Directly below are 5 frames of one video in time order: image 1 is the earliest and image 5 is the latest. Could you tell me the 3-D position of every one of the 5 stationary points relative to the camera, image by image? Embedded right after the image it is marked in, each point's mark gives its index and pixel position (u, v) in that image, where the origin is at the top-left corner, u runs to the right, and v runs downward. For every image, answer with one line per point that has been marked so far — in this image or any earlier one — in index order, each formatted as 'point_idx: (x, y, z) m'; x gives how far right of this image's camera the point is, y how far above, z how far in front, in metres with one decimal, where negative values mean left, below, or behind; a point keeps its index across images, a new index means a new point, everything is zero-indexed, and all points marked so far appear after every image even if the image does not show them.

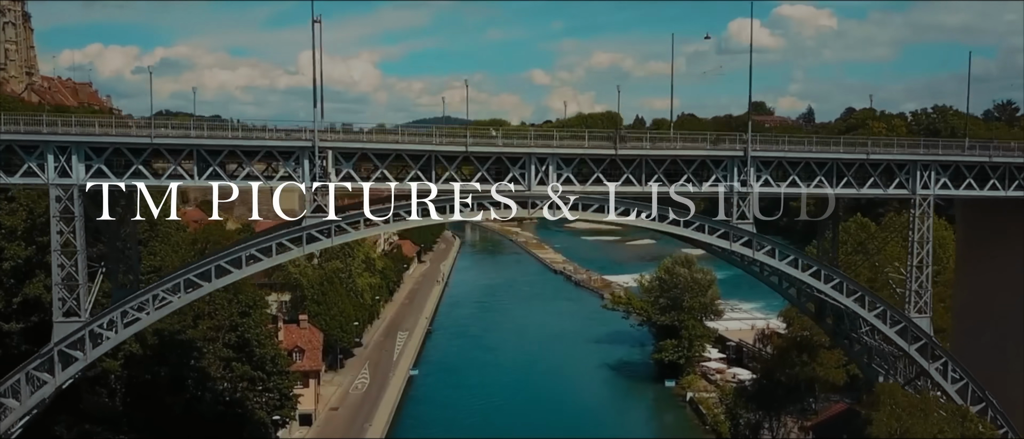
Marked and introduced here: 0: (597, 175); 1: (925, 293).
0: (+1.3, +0.7, +12.9) m
1: (+7.1, -1.3, +14.2) m
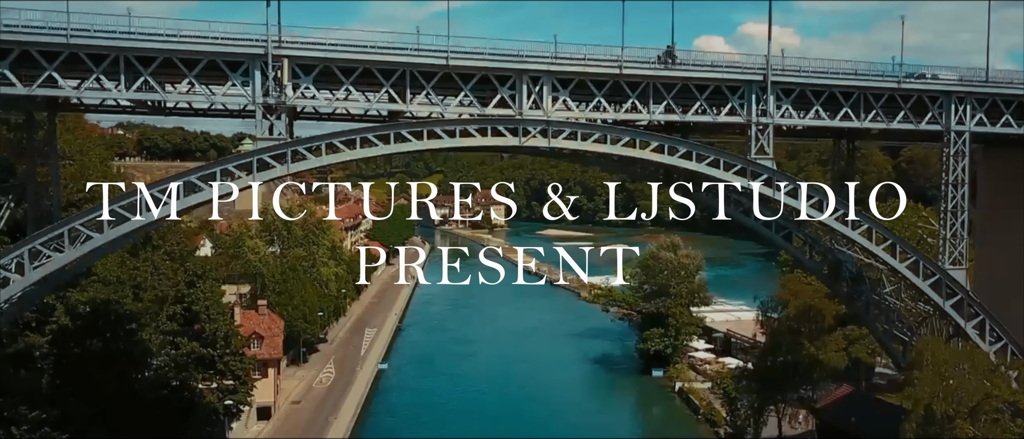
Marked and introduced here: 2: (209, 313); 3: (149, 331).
0: (+1.2, +1.6, +11.2) m
1: (+6.9, -0.3, +12.7) m
2: (-6.0, -1.8, +16.2) m
3: (-6.8, -2.1, +15.4) m
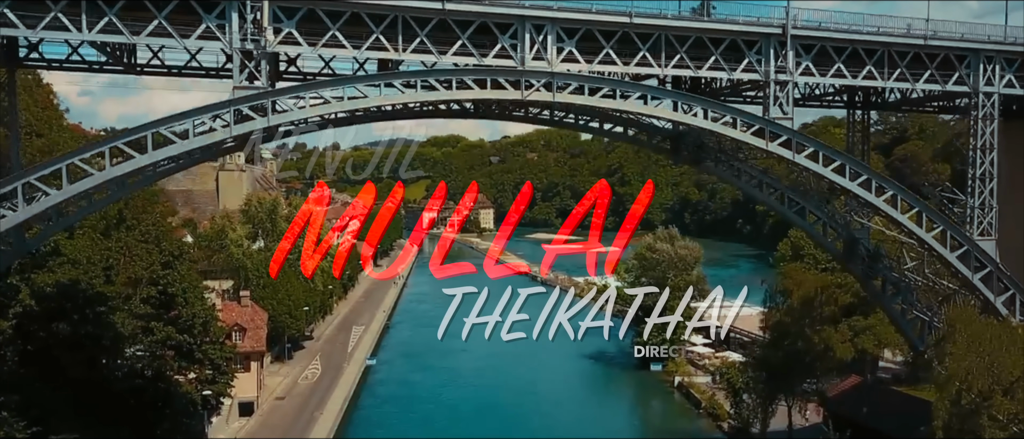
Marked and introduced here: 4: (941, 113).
0: (+1.2, +2.1, +10.3) m
1: (+6.9, +0.1, +11.9) m
2: (-6.0, -1.4, +15.2) m
3: (-6.8, -1.6, +14.4) m
4: (+7.8, +1.9, +14.9) m
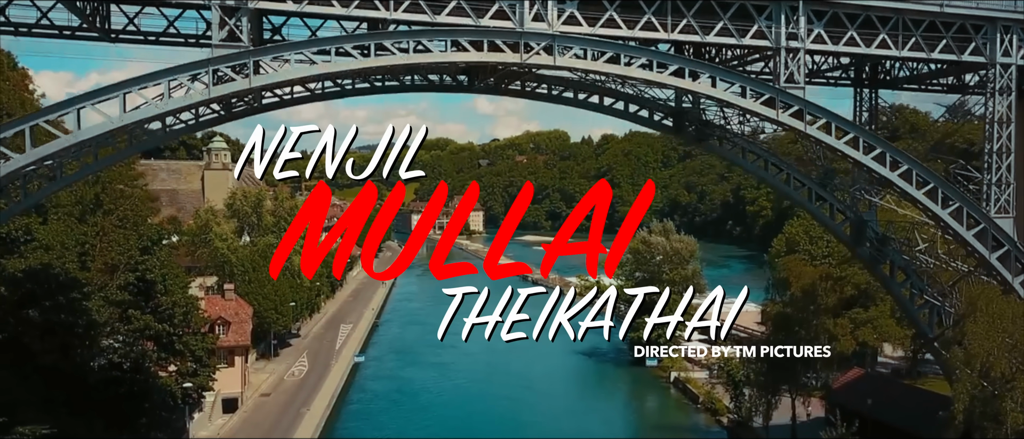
0: (+1.2, +2.4, +9.8) m
1: (+6.9, +0.4, +11.4) m
2: (-6.1, -1.1, +14.6) m
3: (-6.9, -1.4, +13.7) m
4: (+7.7, +2.2, +14.4) m
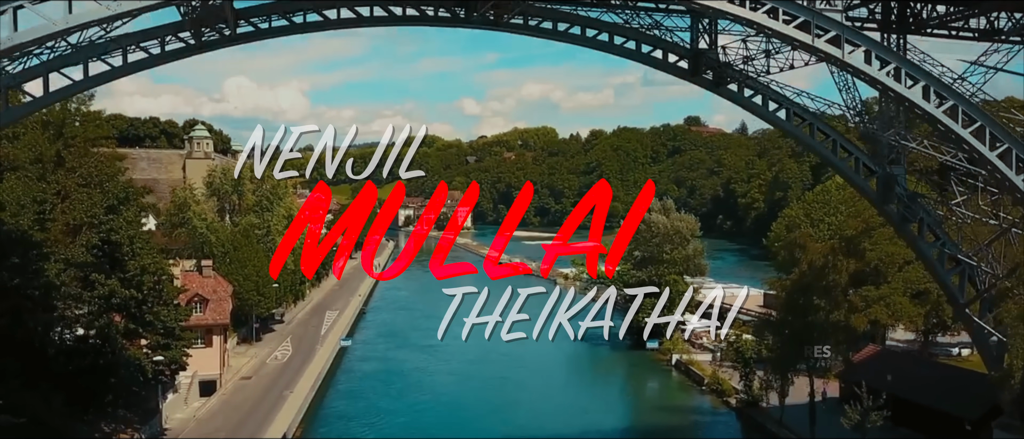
0: (+1.2, +3.1, +8.7) m
1: (+6.9, +1.2, +10.4) m
2: (-6.1, -0.4, +13.3) m
3: (-6.9, -0.7, +12.4) m
4: (+7.7, +2.9, +13.4) m
